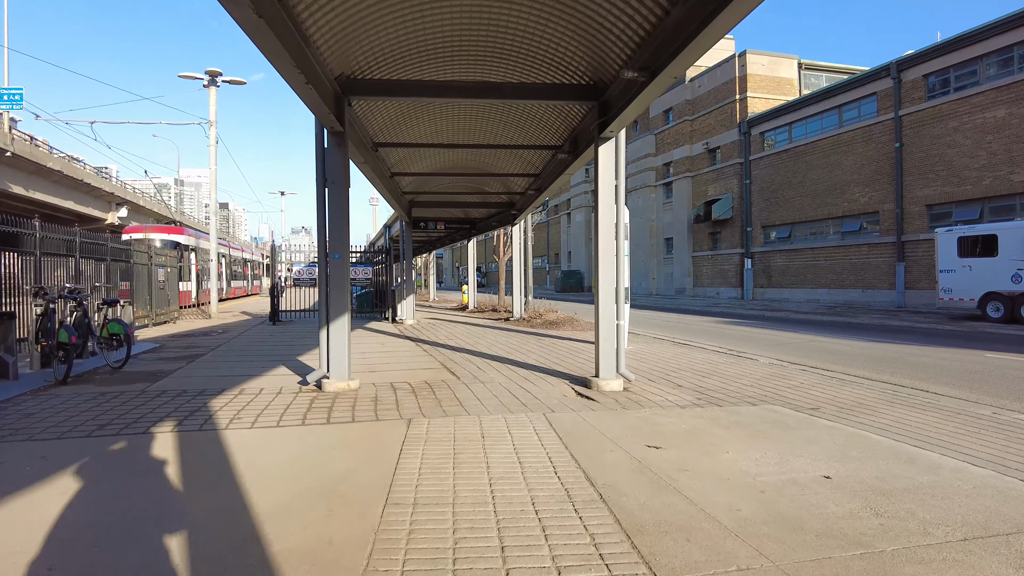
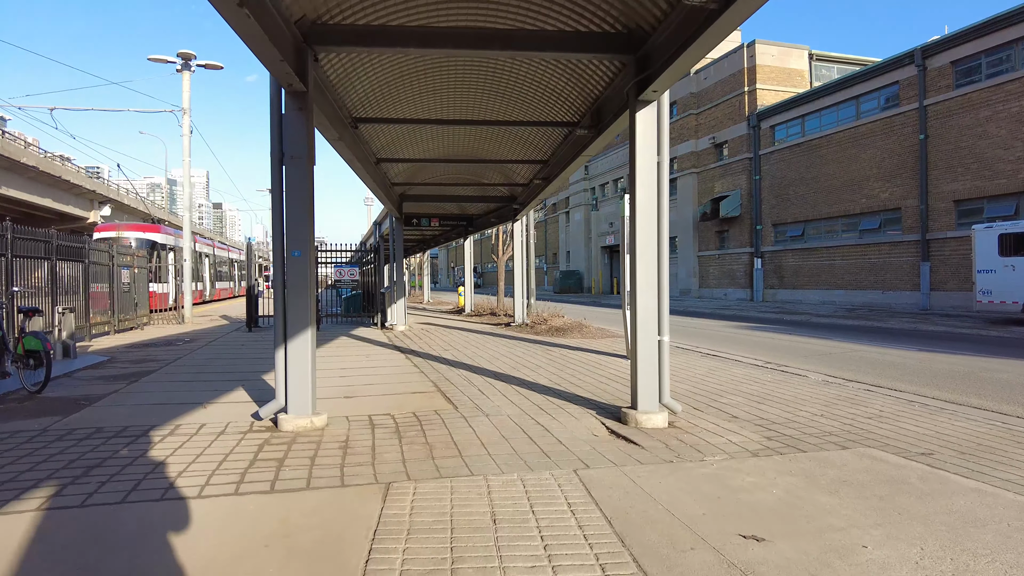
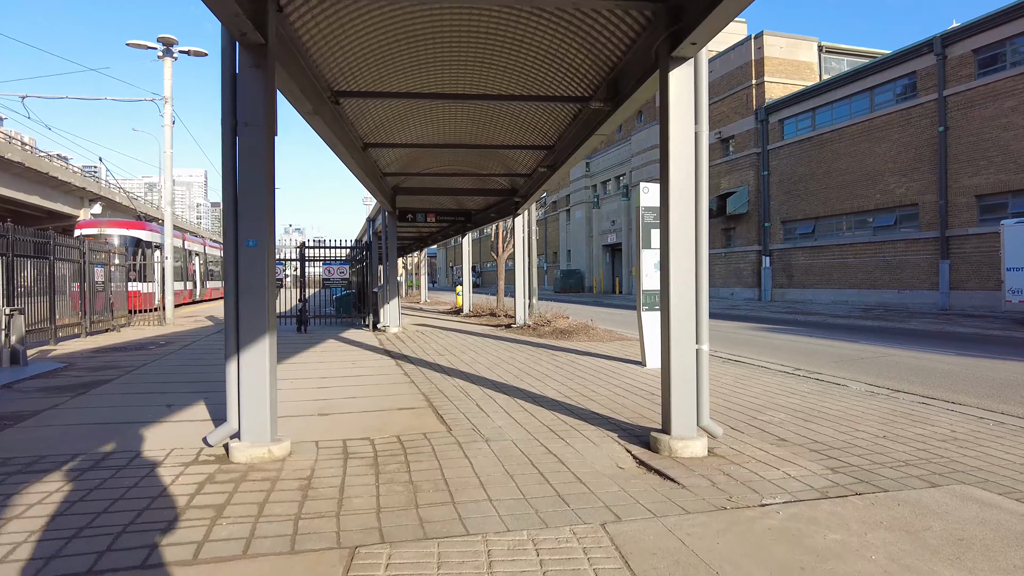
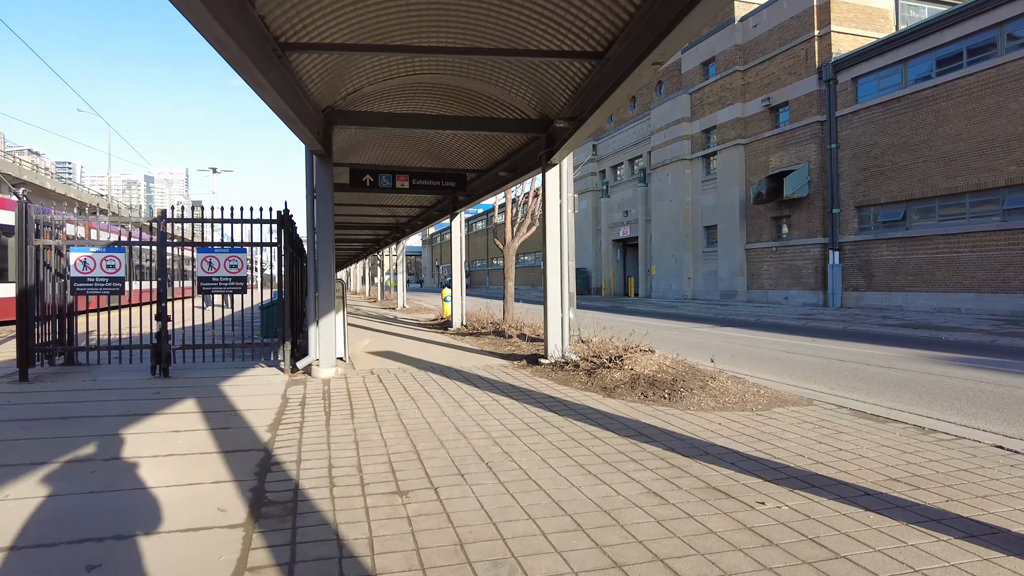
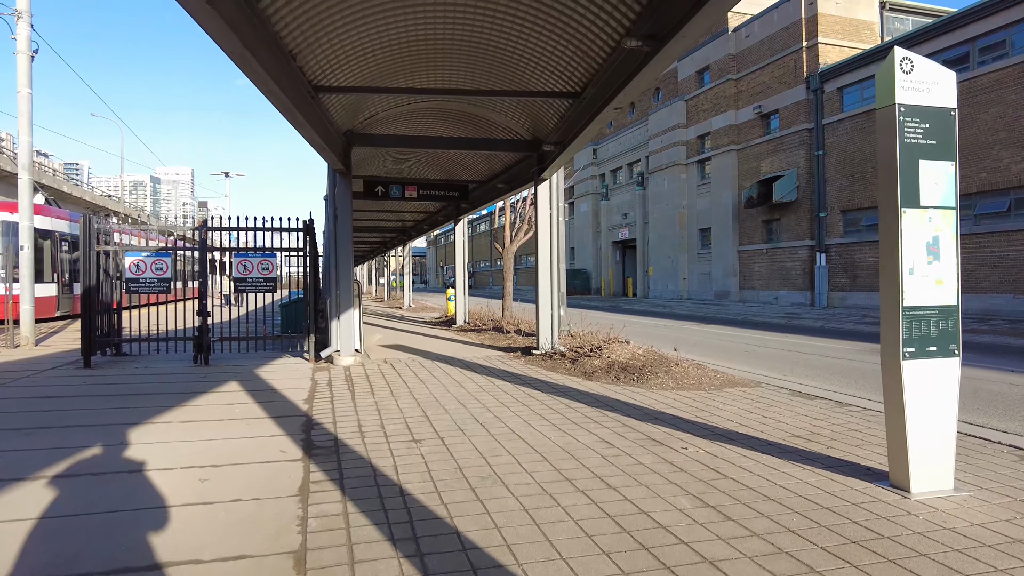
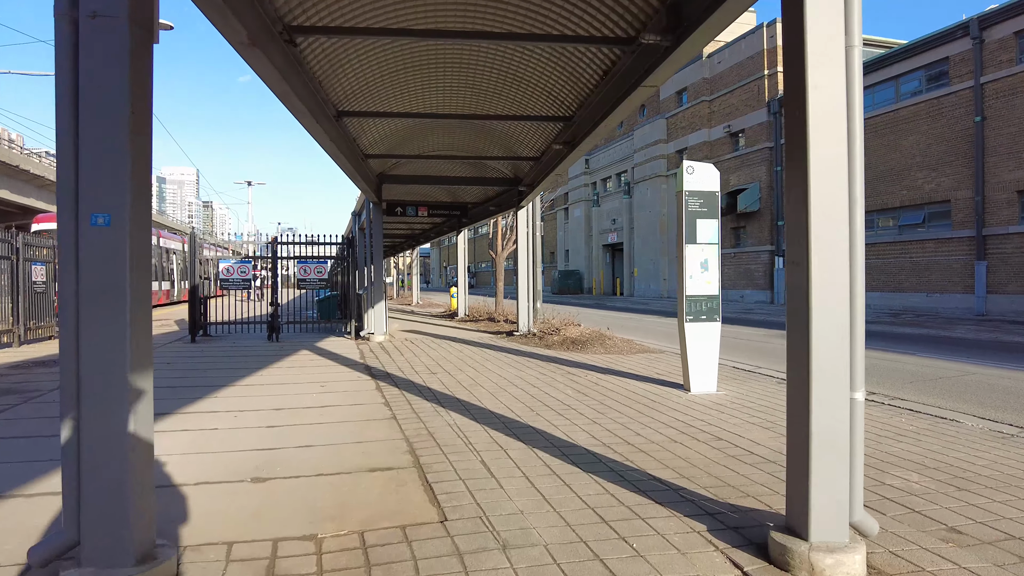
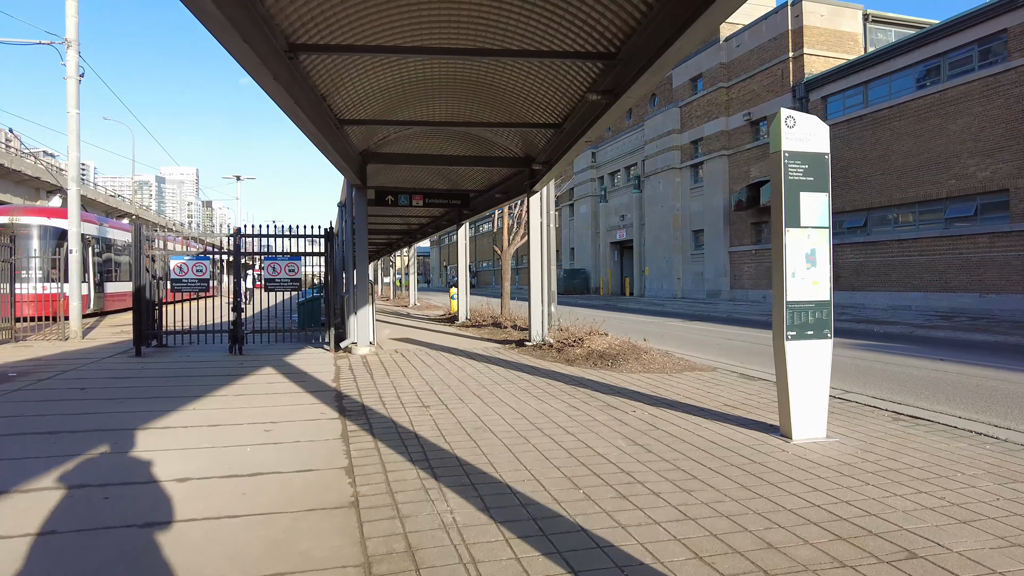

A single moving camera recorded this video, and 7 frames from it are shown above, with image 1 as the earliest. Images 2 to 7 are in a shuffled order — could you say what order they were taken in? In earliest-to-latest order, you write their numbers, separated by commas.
2, 3, 6, 7, 5, 4
